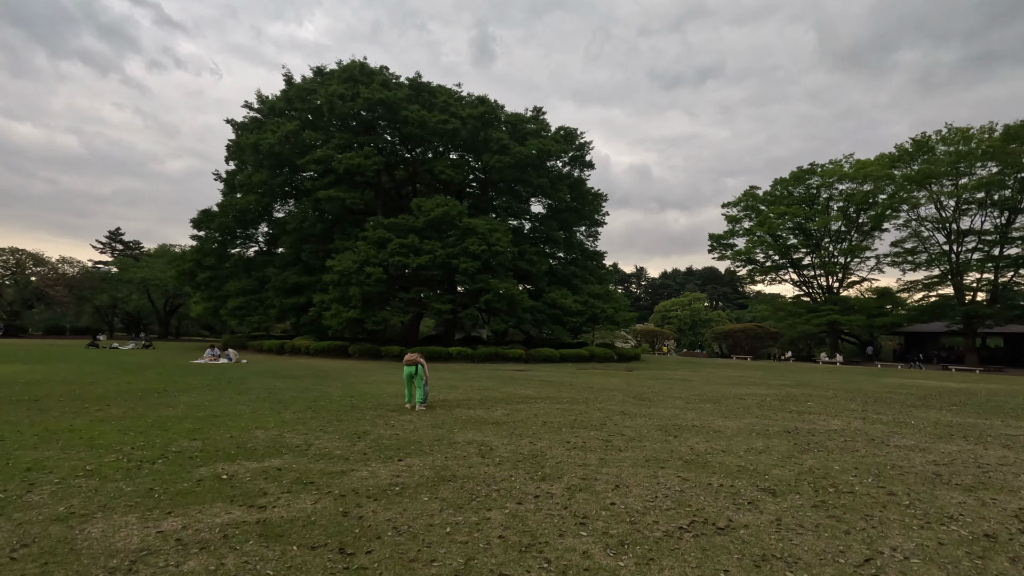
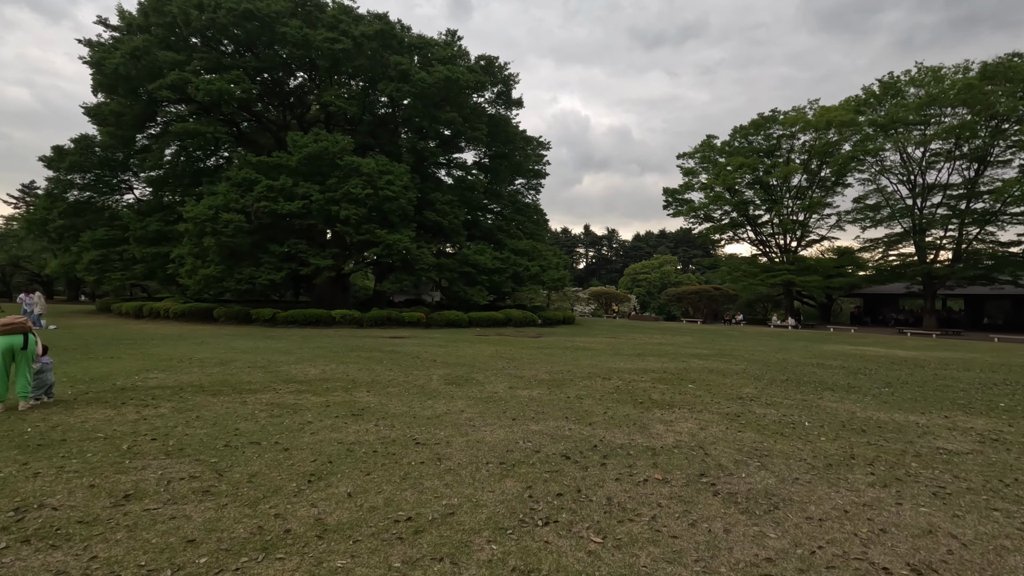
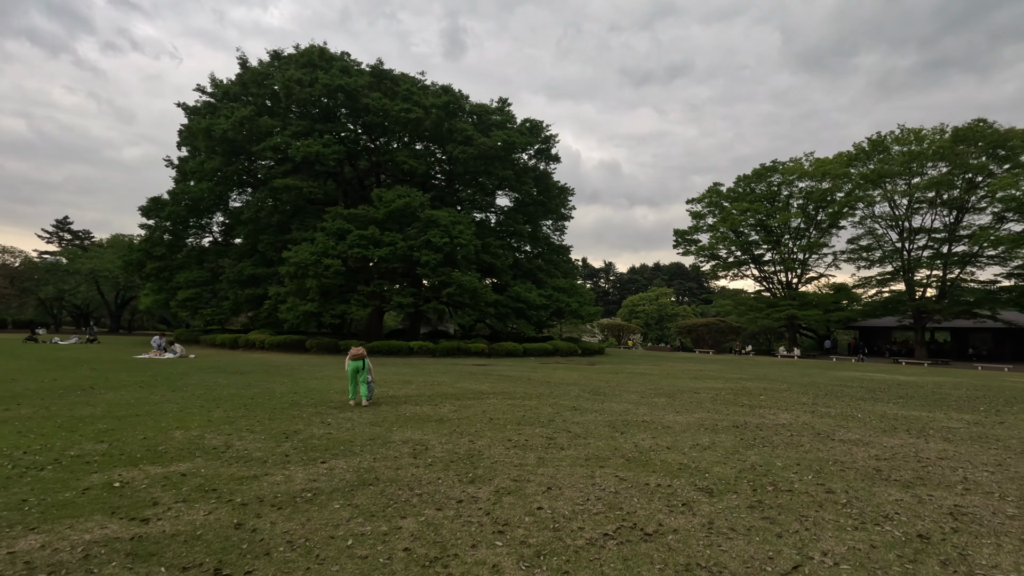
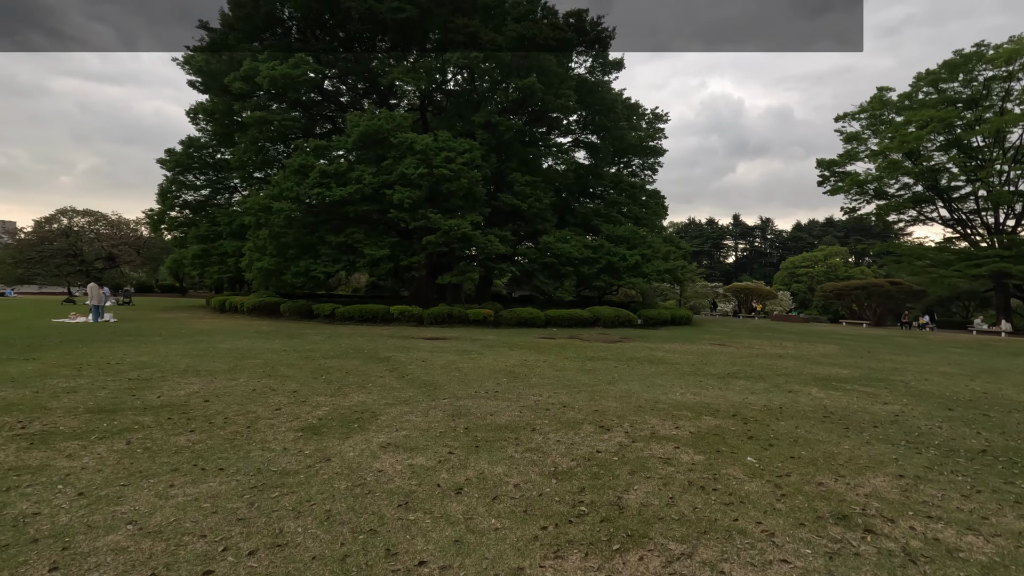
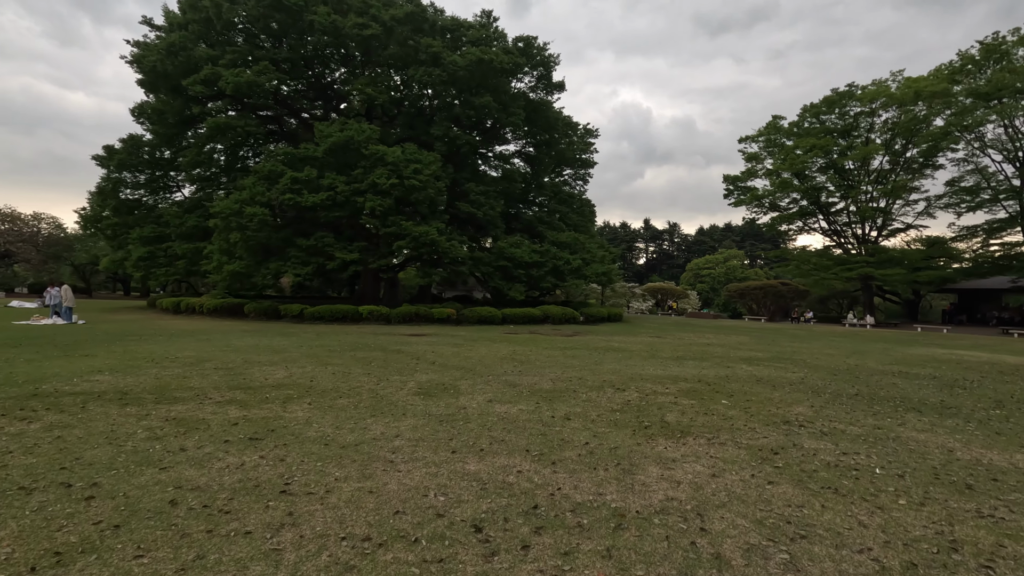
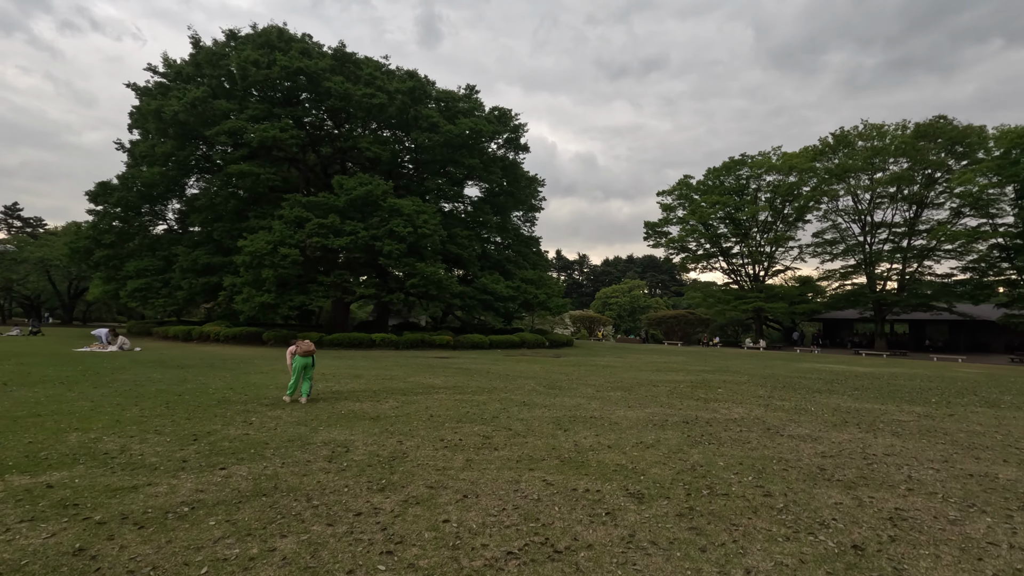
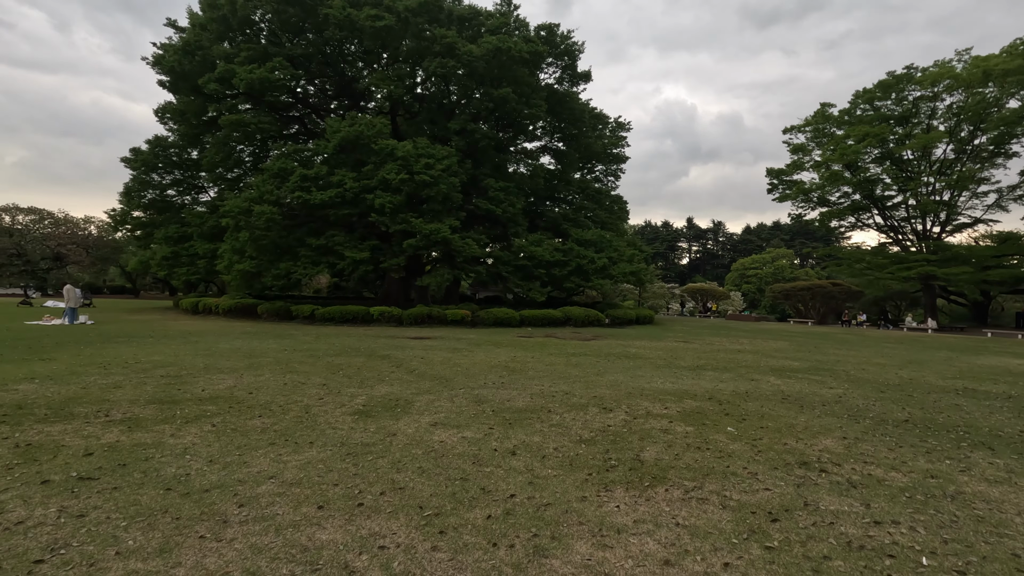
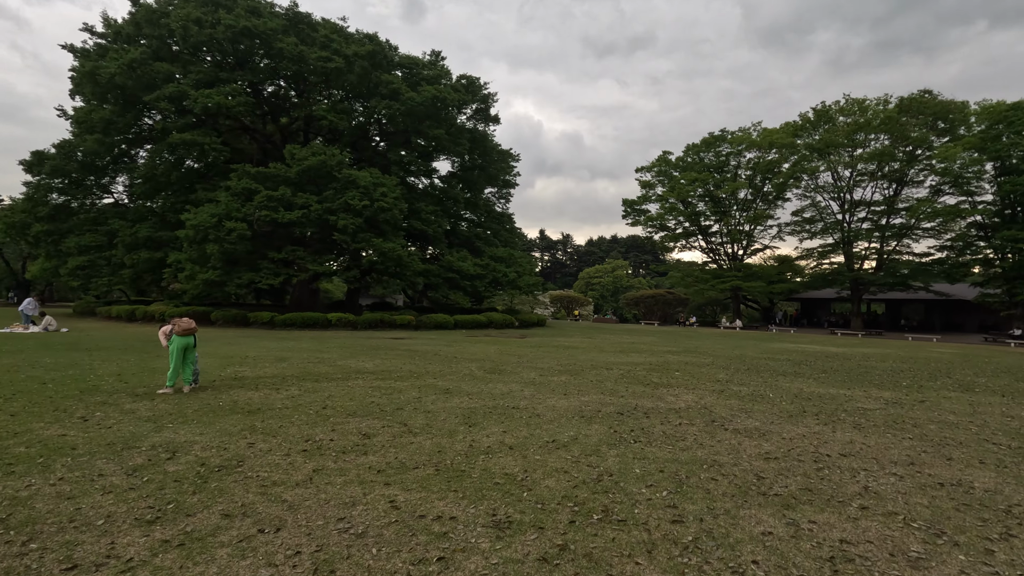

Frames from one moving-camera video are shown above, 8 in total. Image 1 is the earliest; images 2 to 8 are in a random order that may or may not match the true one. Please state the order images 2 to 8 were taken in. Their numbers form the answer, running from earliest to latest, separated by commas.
3, 6, 8, 2, 5, 7, 4
